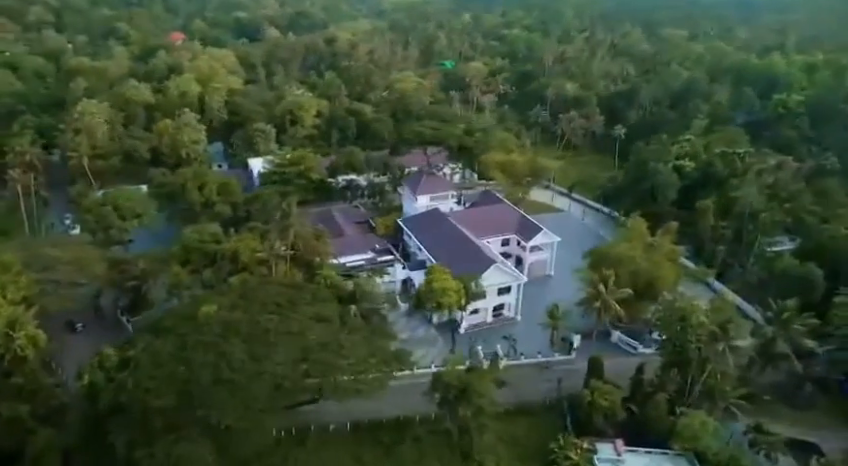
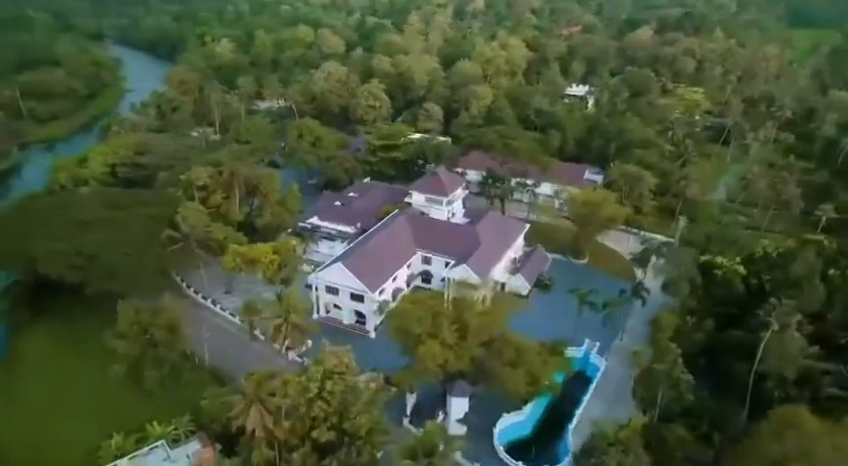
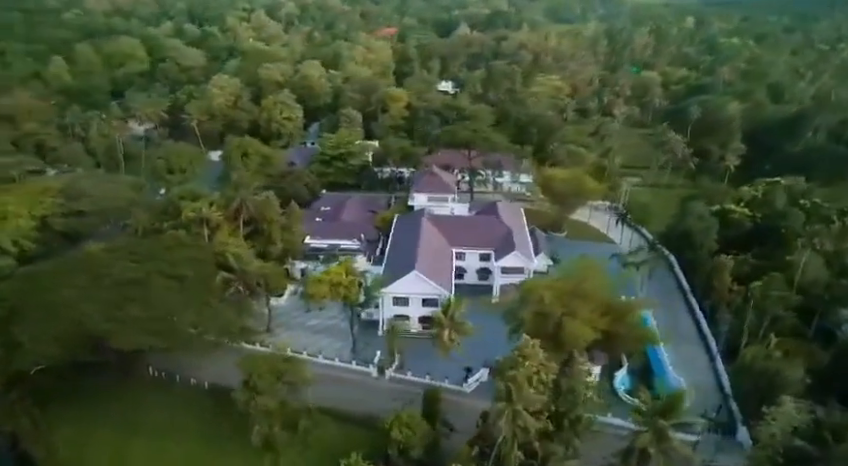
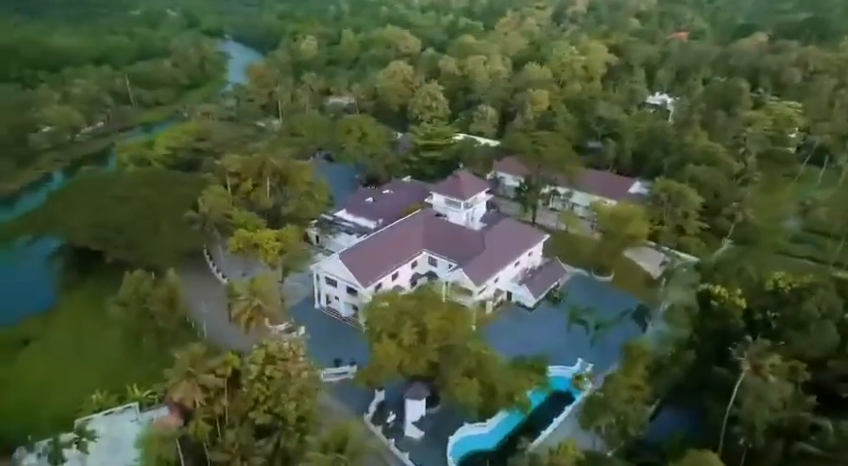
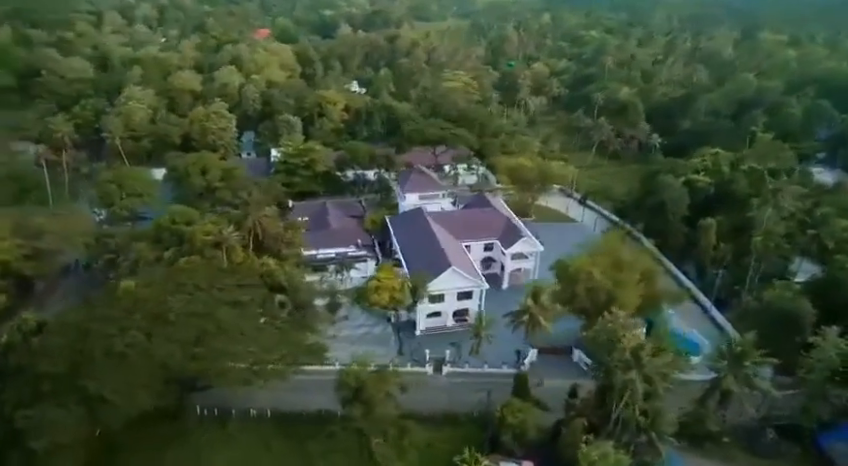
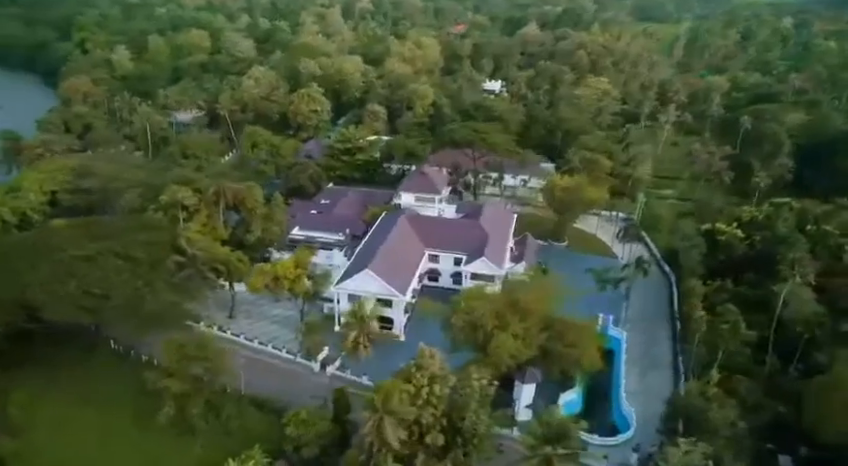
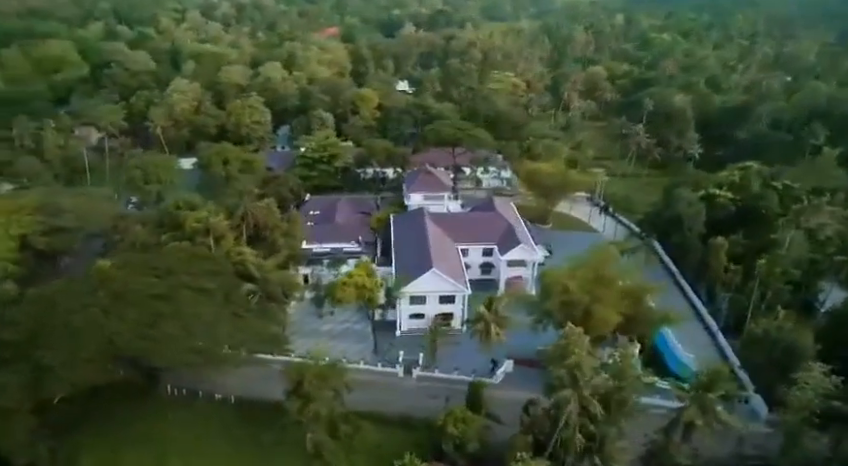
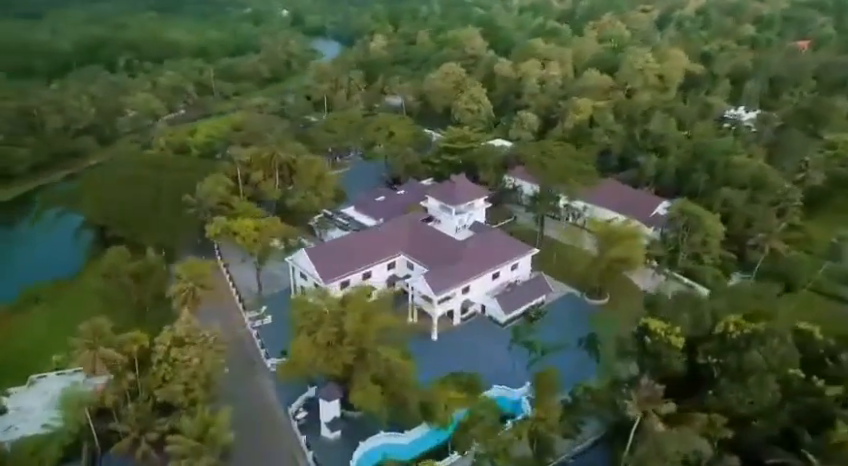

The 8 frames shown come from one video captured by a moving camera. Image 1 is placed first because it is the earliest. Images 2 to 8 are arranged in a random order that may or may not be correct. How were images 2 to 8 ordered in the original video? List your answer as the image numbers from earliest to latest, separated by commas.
5, 7, 3, 6, 2, 4, 8
